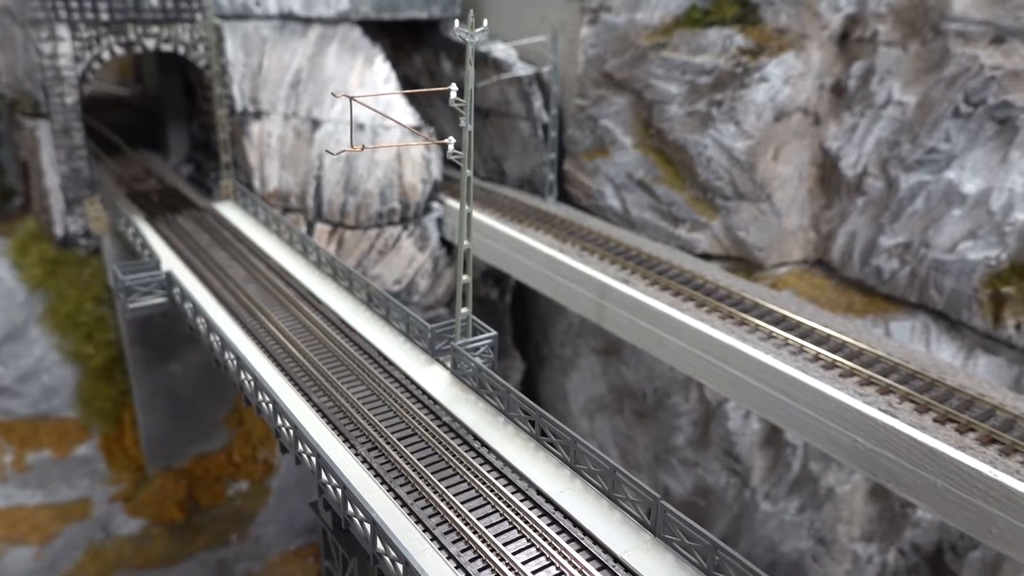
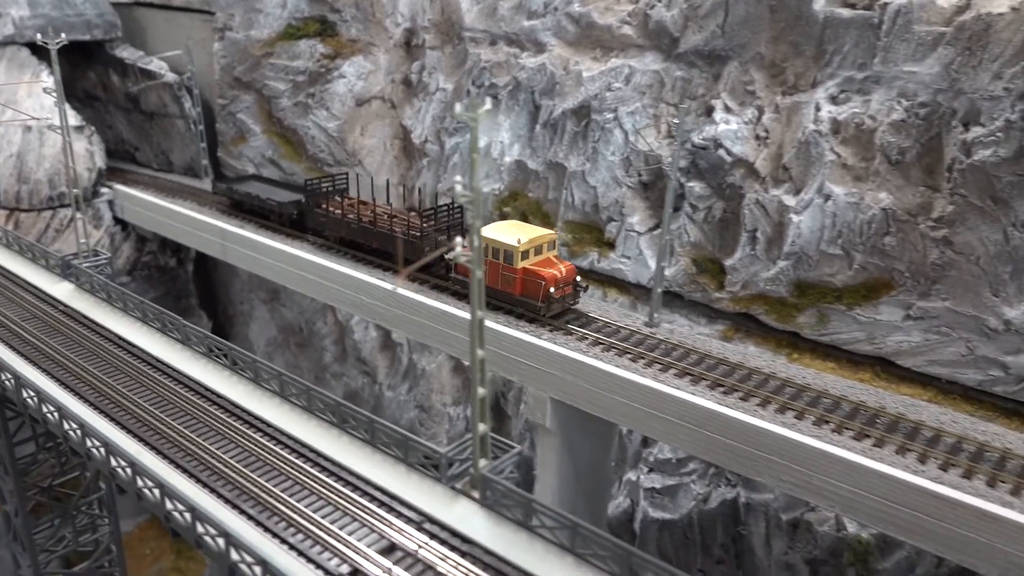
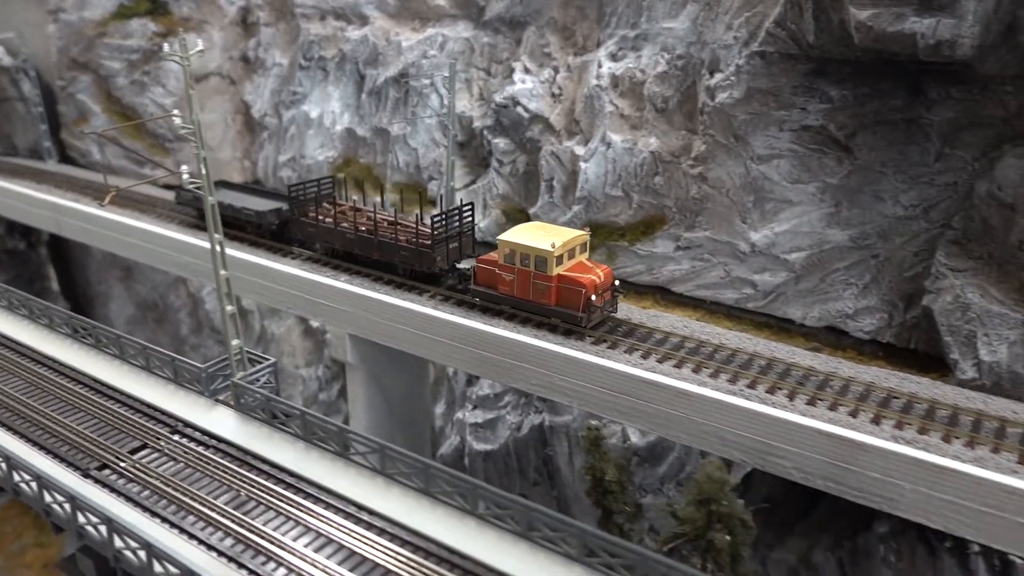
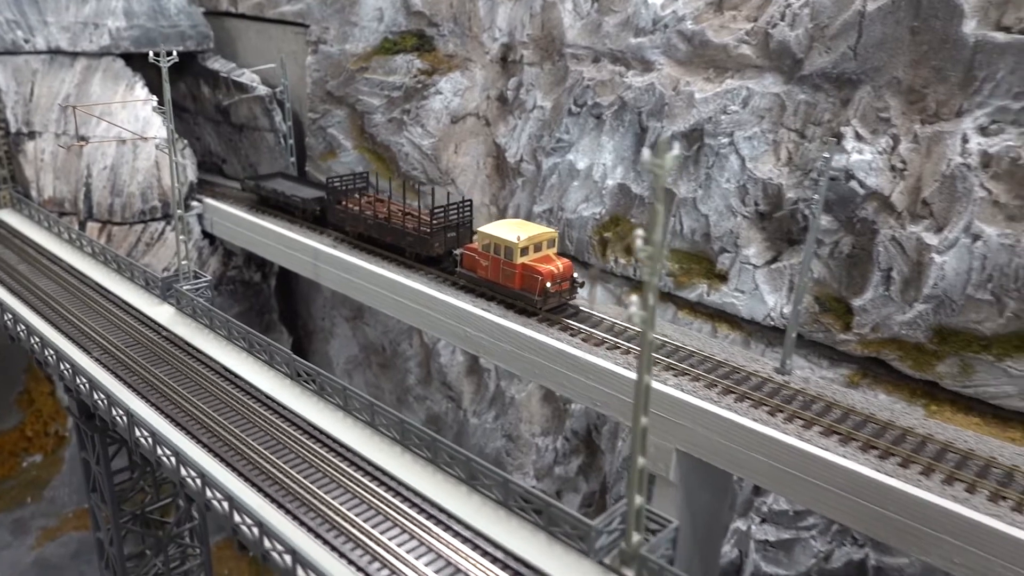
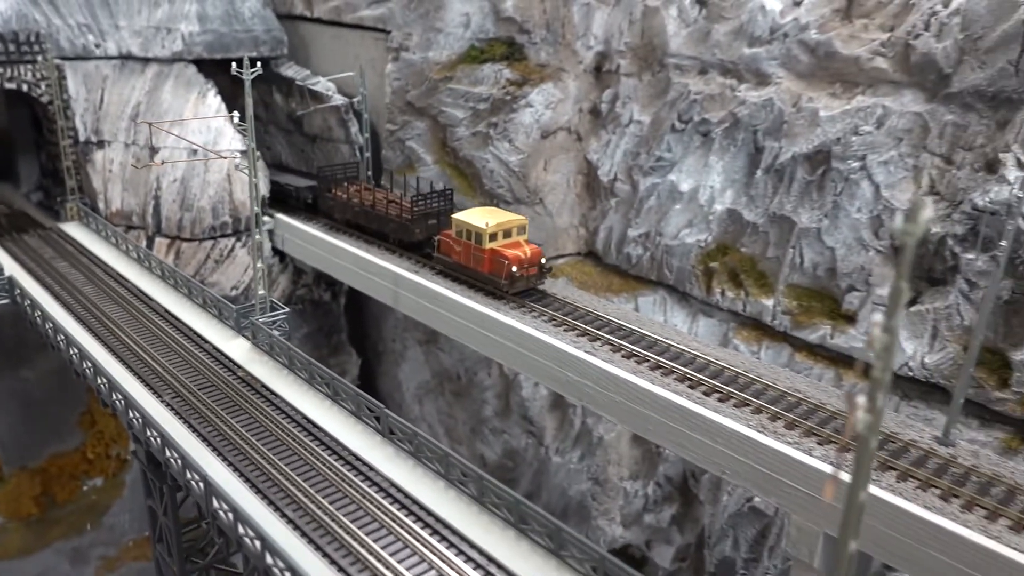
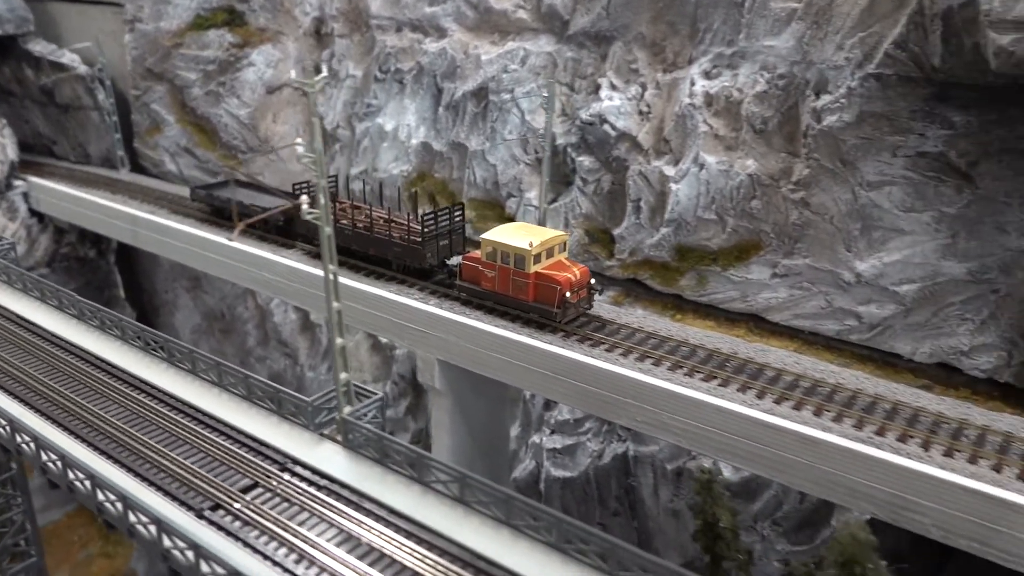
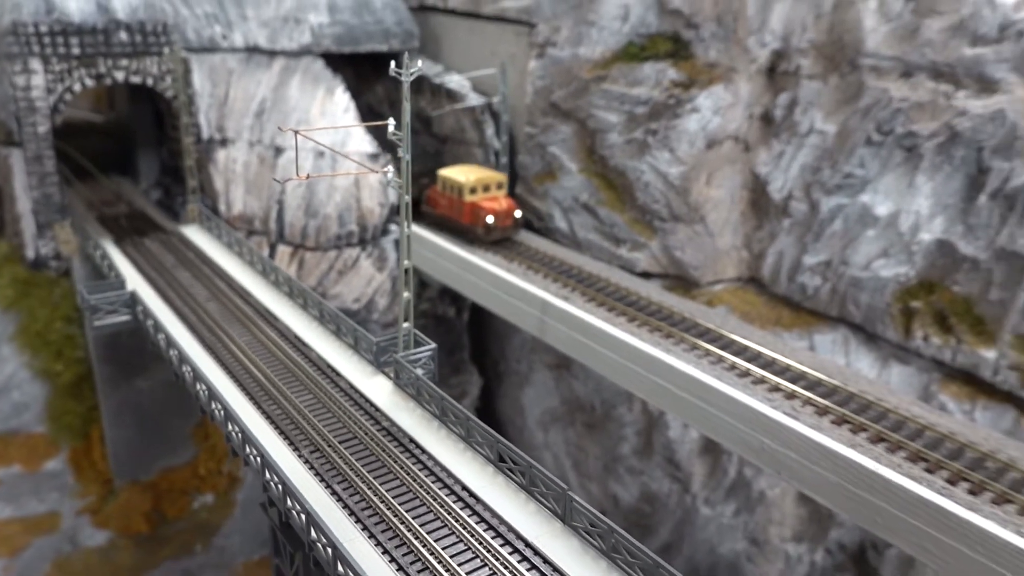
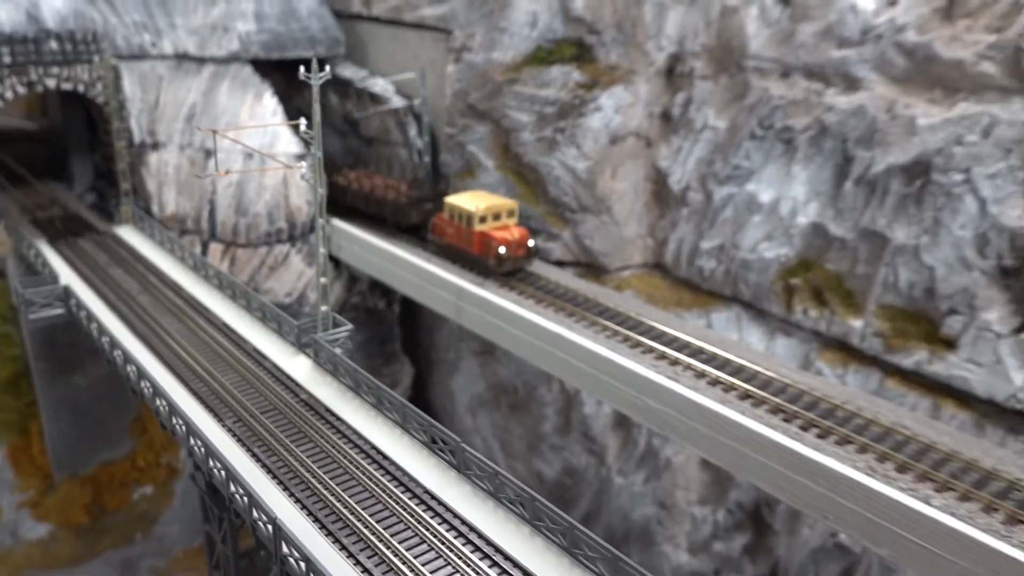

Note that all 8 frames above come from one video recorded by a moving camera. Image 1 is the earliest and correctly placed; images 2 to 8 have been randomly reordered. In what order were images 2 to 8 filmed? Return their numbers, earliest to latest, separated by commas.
7, 8, 5, 4, 2, 6, 3
